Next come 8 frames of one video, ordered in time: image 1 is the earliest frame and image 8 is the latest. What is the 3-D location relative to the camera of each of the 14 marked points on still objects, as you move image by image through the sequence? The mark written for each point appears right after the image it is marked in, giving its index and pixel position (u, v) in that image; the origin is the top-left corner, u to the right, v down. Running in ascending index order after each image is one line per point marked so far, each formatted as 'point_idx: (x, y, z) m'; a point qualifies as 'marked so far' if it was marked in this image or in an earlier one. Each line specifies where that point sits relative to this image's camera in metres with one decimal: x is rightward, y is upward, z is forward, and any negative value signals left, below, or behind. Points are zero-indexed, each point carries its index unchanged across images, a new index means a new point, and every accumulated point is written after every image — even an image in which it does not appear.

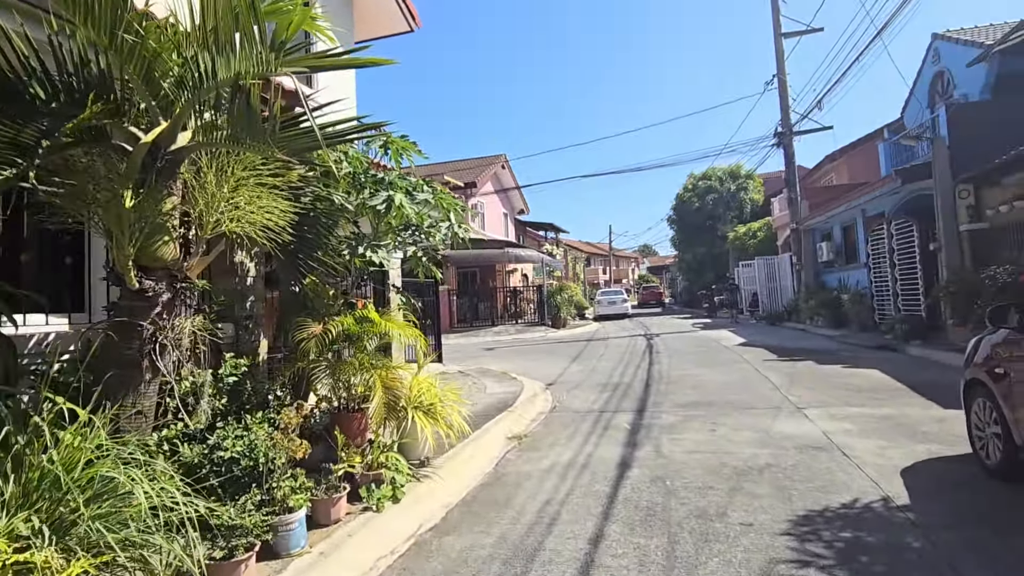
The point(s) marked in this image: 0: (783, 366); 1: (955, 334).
0: (+5.6, -1.6, +11.5) m
1: (+9.9, -1.0, +12.4) m
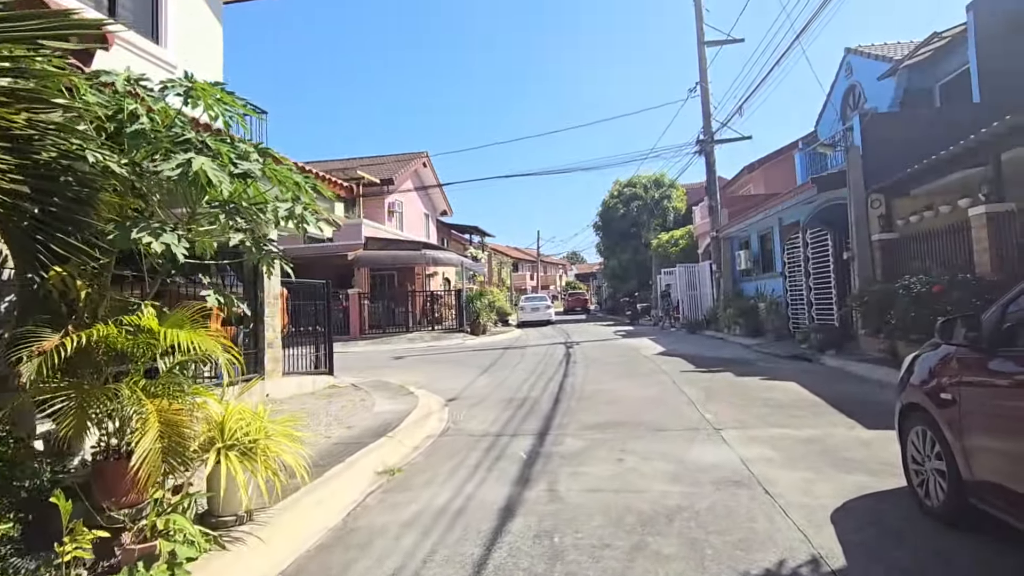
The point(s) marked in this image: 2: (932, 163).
0: (+3.6, -1.7, +10.9) m
1: (+7.8, -1.2, +12.3) m
2: (+7.7, +2.2, +10.3) m
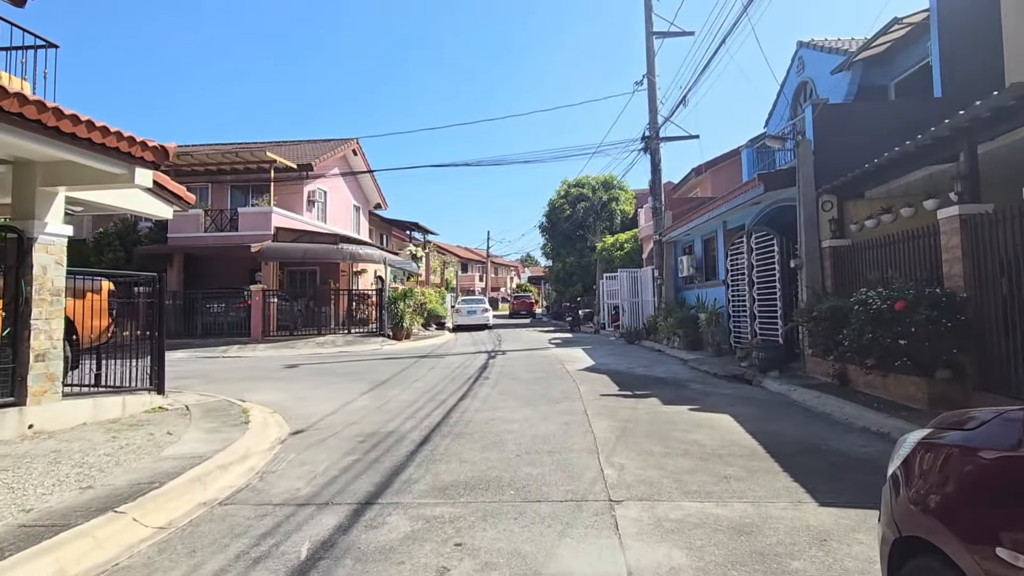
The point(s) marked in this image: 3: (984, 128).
0: (+1.7, -1.9, +8.8) m
1: (+5.7, -1.5, +10.5) m
2: (+5.9, +2.0, +8.6) m
3: (+6.1, +2.1, +7.2) m
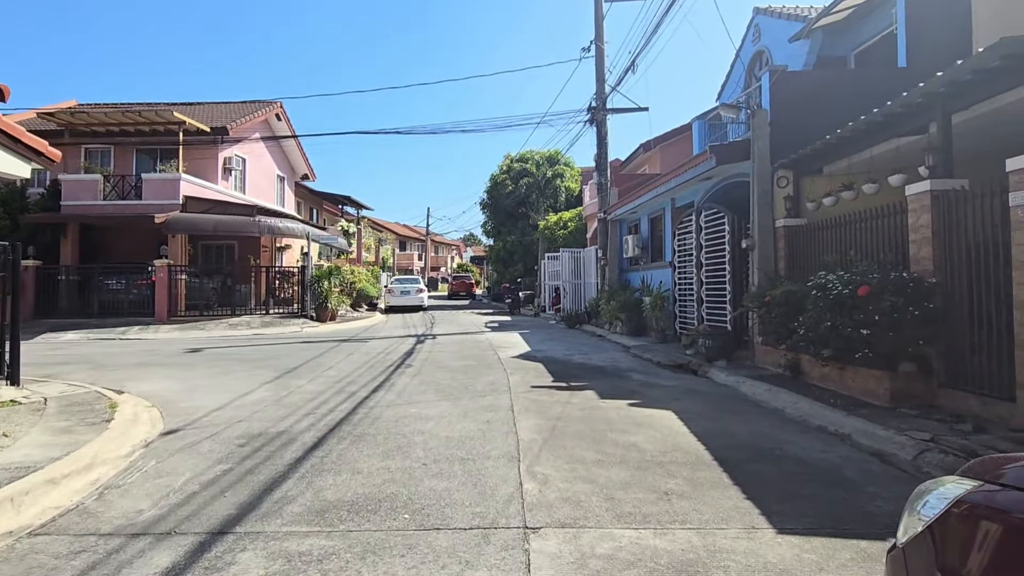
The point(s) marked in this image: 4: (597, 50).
0: (+0.5, -1.6, +7.7) m
1: (+4.4, -1.2, +9.8) m
2: (+4.8, +2.2, +7.7) m
3: (+5.2, +2.3, +6.4) m
4: (+3.0, +8.4, +19.8) m
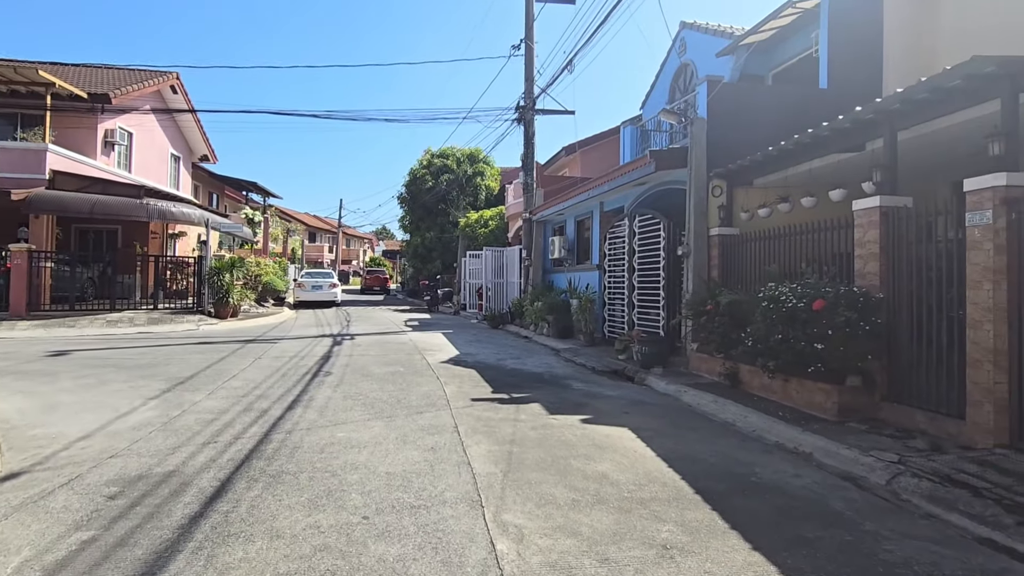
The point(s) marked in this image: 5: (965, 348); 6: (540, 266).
0: (-0.2, -1.7, +7.1) m
1: (+3.3, -1.3, +9.8) m
2: (+4.1, +2.1, +7.8) m
3: (+4.7, +2.1, +6.5) m
4: (+0.5, +8.5, +19.4) m
5: (+4.7, -0.6, +5.8) m
6: (+0.9, +0.7, +19.2) m
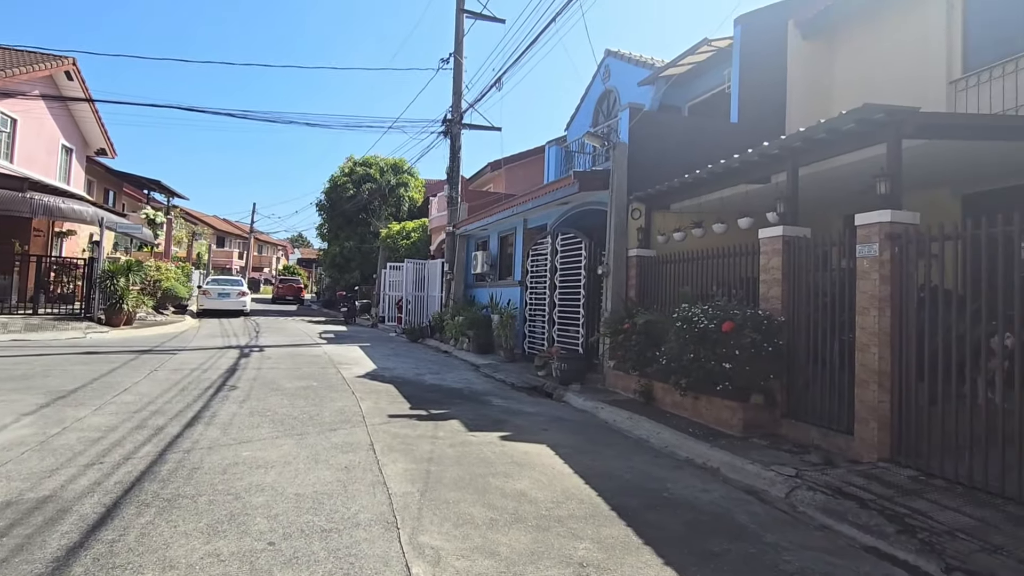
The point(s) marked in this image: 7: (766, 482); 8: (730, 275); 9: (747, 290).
0: (-1.2, -1.8, +6.9) m
1: (+1.9, -1.7, +10.0) m
2: (+3.0, +1.7, +8.2) m
3: (+3.8, +1.8, +7.1) m
4: (-2.0, +8.0, +19.4) m
5: (+3.8, -0.9, +6.3) m
6: (-1.7, +0.2, +19.1) m
7: (+2.5, -1.9, +5.6) m
8: (+3.2, +0.2, +8.1) m
9: (+3.3, 0.0, +7.8) m
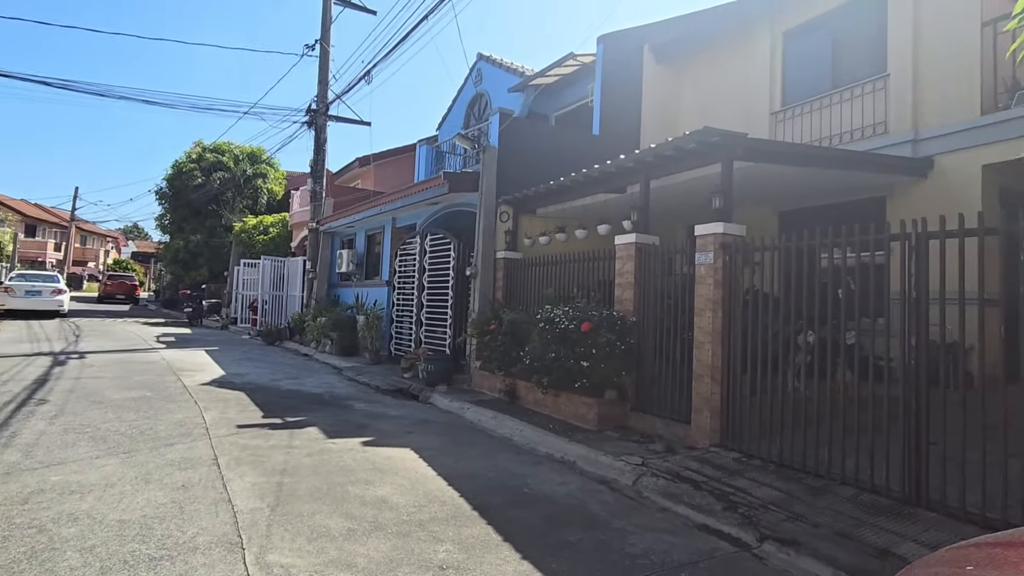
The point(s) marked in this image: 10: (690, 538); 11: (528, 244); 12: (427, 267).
0: (-2.8, -1.8, +6.4) m
1: (-0.5, -1.7, +10.2) m
2: (+1.0, +1.7, +8.7) m
3: (+2.1, +1.7, +7.8) m
4: (-6.3, +8.0, +18.5) m
5: (+2.2, -1.0, +7.0) m
6: (-6.0, +0.3, +18.2) m
7: (+1.1, -2.0, +6.0) m
8: (+1.2, +0.2, +8.6) m
9: (+1.4, -0.1, +8.4) m
10: (+1.5, -2.0, +4.6) m
11: (+0.3, +0.9, +10.7) m
12: (-1.9, +0.5, +12.9) m
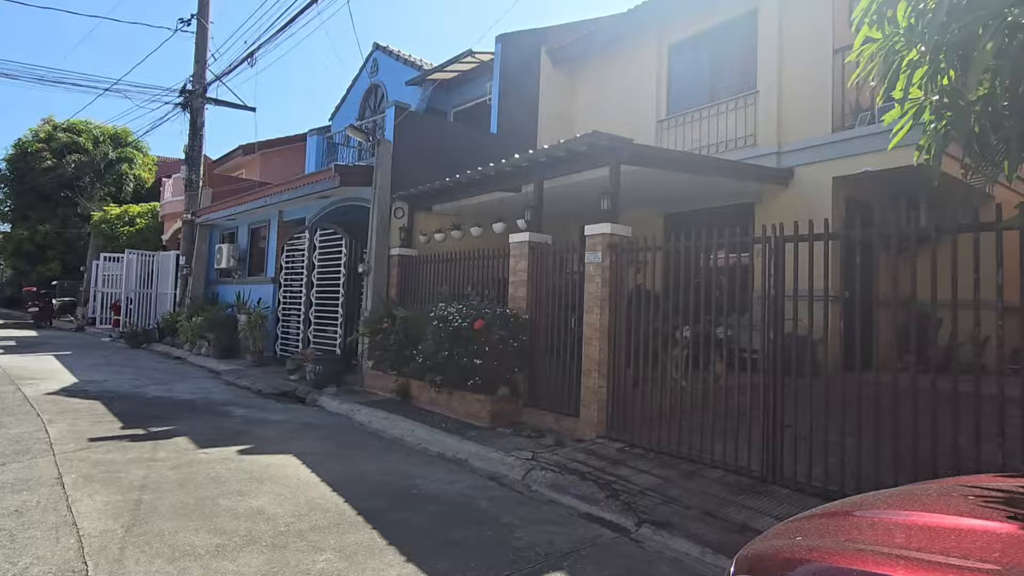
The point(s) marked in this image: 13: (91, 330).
0: (-4.0, -1.8, +5.8) m
1: (-2.4, -1.6, +9.9) m
2: (-0.6, +1.7, +8.7) m
3: (+0.6, +1.7, +8.0) m
4: (-9.4, +8.1, +17.0) m
5: (+0.9, -0.9, +7.2) m
6: (-9.2, +0.4, +16.8) m
7: (-0.1, -1.9, +6.1) m
8: (-0.4, +0.2, +8.6) m
9: (-0.2, 0.0, +8.4) m
10: (+0.5, -2.0, +4.7) m
11: (-1.6, +0.9, +10.6) m
12: (-4.2, +0.5, +12.3) m
13: (-14.4, -1.4, +19.5) m
